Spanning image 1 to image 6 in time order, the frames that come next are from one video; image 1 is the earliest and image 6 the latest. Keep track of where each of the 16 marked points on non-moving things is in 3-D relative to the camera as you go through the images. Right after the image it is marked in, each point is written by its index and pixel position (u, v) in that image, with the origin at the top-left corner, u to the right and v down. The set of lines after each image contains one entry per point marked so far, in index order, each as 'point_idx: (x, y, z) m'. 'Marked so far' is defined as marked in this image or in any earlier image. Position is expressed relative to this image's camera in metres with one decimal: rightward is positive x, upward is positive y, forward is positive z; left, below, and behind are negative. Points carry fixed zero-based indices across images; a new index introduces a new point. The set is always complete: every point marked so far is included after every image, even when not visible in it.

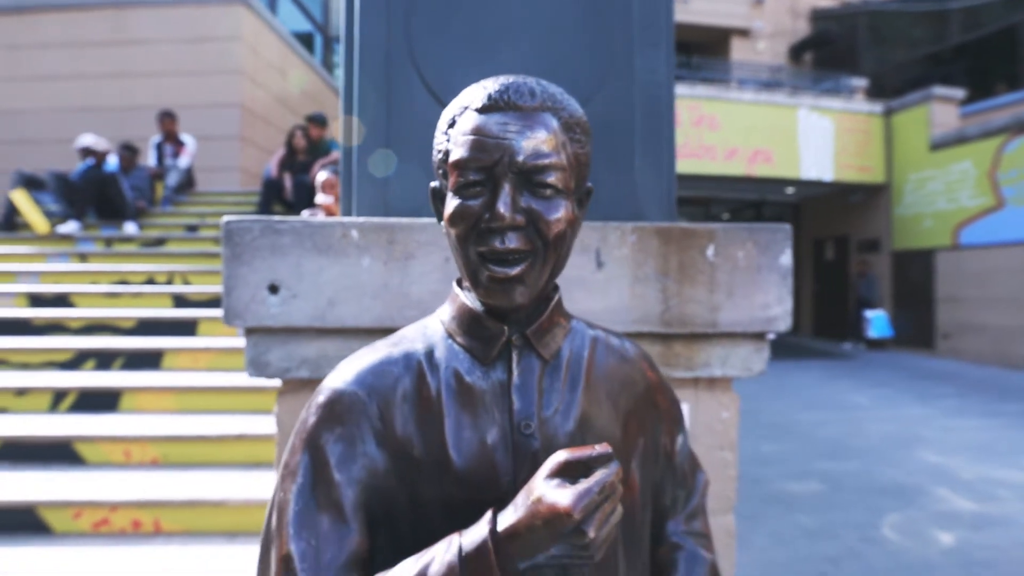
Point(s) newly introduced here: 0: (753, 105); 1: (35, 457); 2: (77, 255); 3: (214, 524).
0: (+4.1, +3.1, +11.3) m
1: (-2.2, -0.8, +3.1) m
2: (-3.6, +0.3, +5.5) m
3: (-1.2, -0.9, +2.7) m
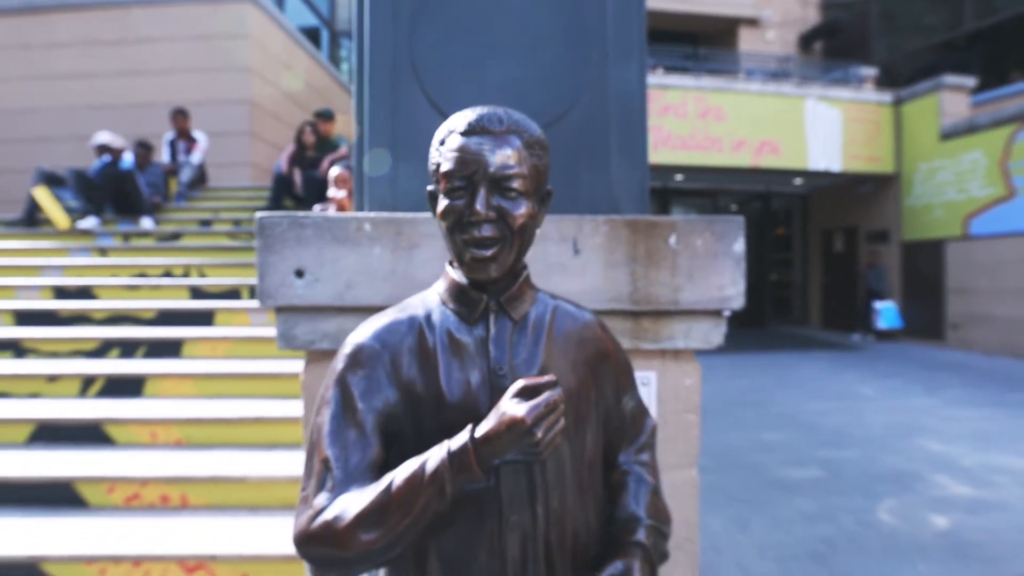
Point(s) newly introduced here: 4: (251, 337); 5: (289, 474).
0: (+4.2, +3.3, +11.4) m
1: (-2.1, -0.7, +3.3) m
2: (-3.5, +0.3, +5.7) m
3: (-1.2, -0.9, +2.9) m
4: (-1.6, -0.3, +4.1) m
5: (-0.9, -0.8, +2.9) m
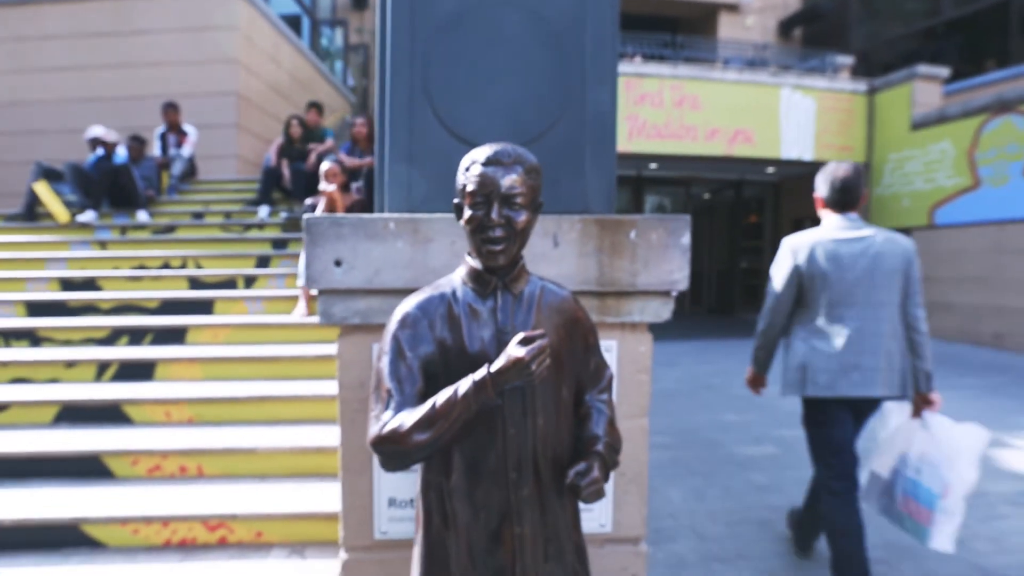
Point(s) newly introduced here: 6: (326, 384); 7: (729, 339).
0: (+3.9, +3.5, +11.8) m
1: (-2.2, -0.7, +3.5) m
2: (-3.7, +0.4, +5.9) m
3: (-1.2, -0.8, +3.2) m
4: (-1.7, -0.2, +4.3) m
5: (-1.0, -0.7, +3.2) m
6: (-1.0, -0.5, +3.8) m
7: (+3.6, -0.8, +11.1) m
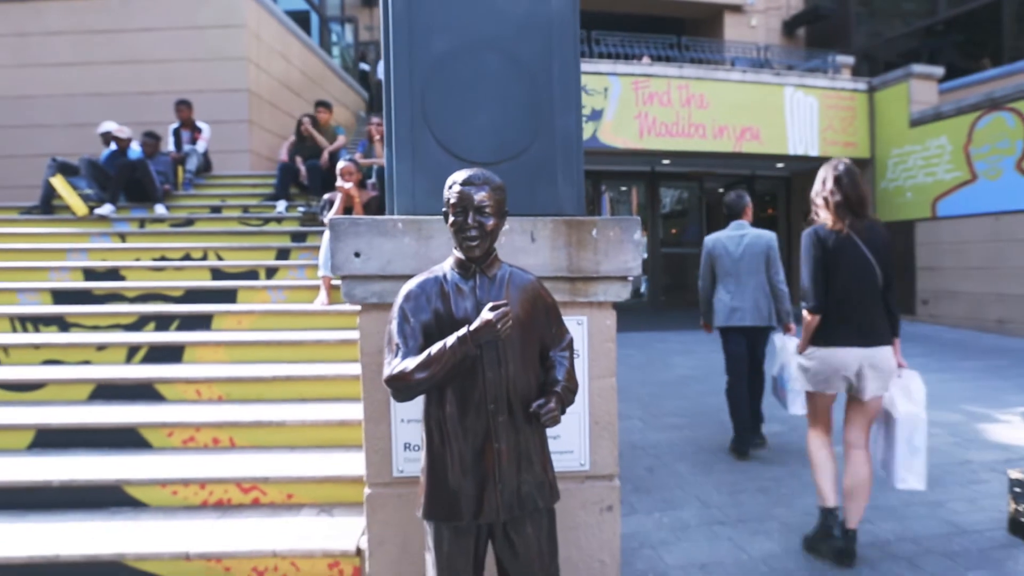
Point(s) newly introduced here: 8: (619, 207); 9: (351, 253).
0: (+4.0, +3.6, +12.0) m
1: (-2.2, -0.6, +3.9) m
2: (-3.6, +0.5, +6.3) m
3: (-1.2, -0.8, +3.5) m
4: (-1.7, -0.2, +4.7) m
5: (-1.0, -0.7, +3.5) m
6: (-1.0, -0.5, +4.2) m
7: (+3.7, -0.7, +11.4) m
8: (+2.3, +1.8, +14.5) m
9: (-0.5, +0.1, +2.1) m
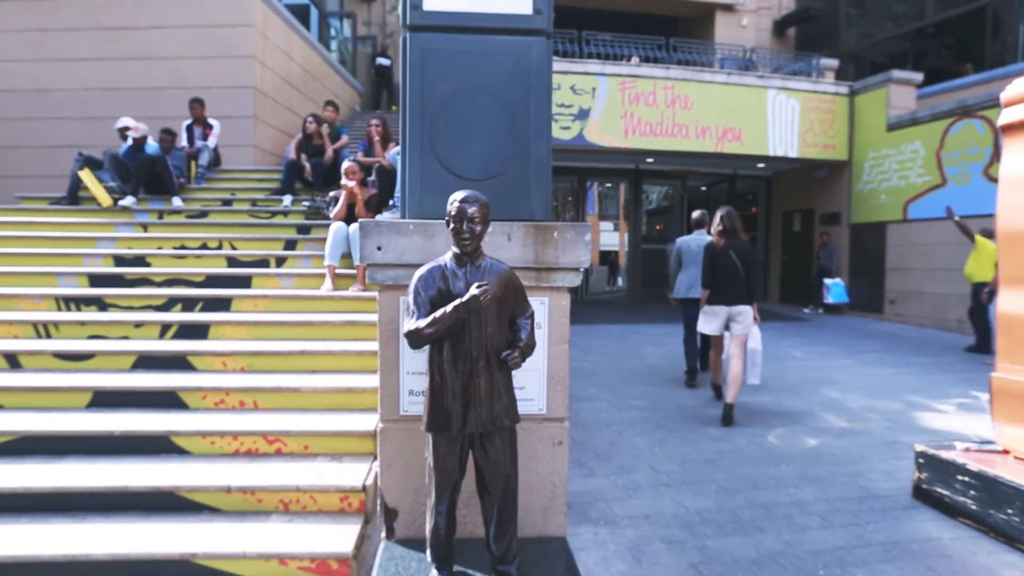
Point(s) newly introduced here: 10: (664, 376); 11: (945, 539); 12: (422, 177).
0: (+3.9, +3.7, +12.6) m
1: (-2.3, -0.5, +4.5) m
2: (-3.7, +0.6, +6.8) m
3: (-1.3, -0.7, +4.1) m
4: (-1.8, -0.1, +5.3) m
5: (-1.1, -0.6, +4.1) m
6: (-1.1, -0.4, +4.8) m
7: (+3.5, -0.6, +12.0) m
8: (+2.1, +1.9, +15.1) m
9: (-0.6, +0.2, +2.7) m
10: (+1.8, -1.0, +7.8) m
11: (+2.5, -1.4, +3.9) m
12: (-0.4, +0.5, +2.8) m
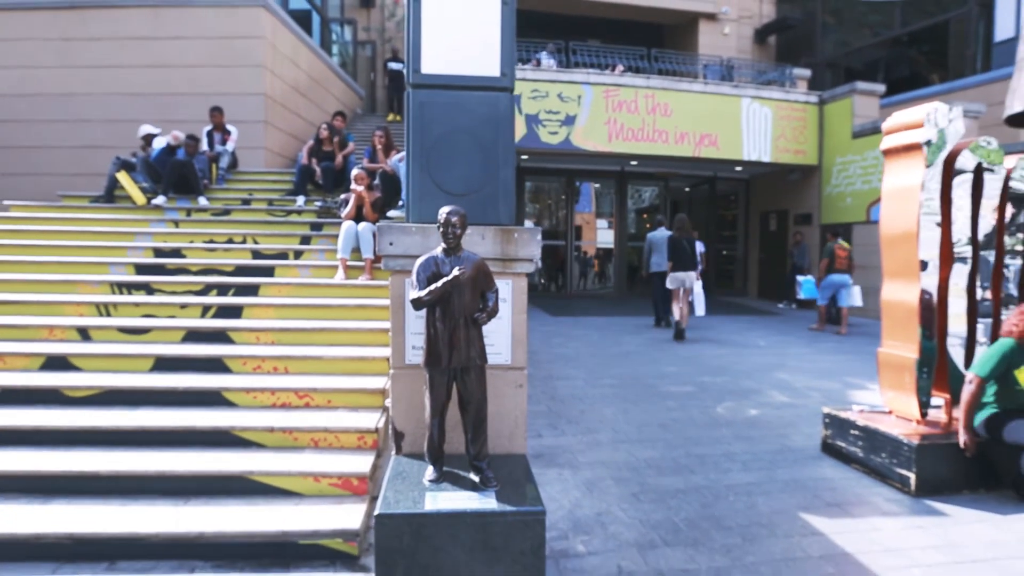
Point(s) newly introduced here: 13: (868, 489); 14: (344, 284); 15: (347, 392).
0: (+3.7, +3.8, +13.6) m
1: (-2.5, -0.4, +5.5) m
2: (-3.9, +0.8, +7.8) m
3: (-1.5, -0.6, +5.1) m
4: (-1.9, 0.0, +6.3) m
5: (-1.3, -0.5, +5.1) m
6: (-1.3, -0.3, +5.8) m
7: (+3.3, -0.5, +13.1) m
8: (+1.9, +2.0, +16.1) m
9: (-0.7, +0.2, +3.7) m
10: (+1.6, -0.9, +8.8) m
11: (+2.3, -1.4, +4.9) m
12: (-0.5, +0.6, +3.8) m
13: (+2.5, -1.4, +4.7) m
14: (-1.5, 0.0, +6.3) m
15: (-1.2, -0.7, +4.8) m
